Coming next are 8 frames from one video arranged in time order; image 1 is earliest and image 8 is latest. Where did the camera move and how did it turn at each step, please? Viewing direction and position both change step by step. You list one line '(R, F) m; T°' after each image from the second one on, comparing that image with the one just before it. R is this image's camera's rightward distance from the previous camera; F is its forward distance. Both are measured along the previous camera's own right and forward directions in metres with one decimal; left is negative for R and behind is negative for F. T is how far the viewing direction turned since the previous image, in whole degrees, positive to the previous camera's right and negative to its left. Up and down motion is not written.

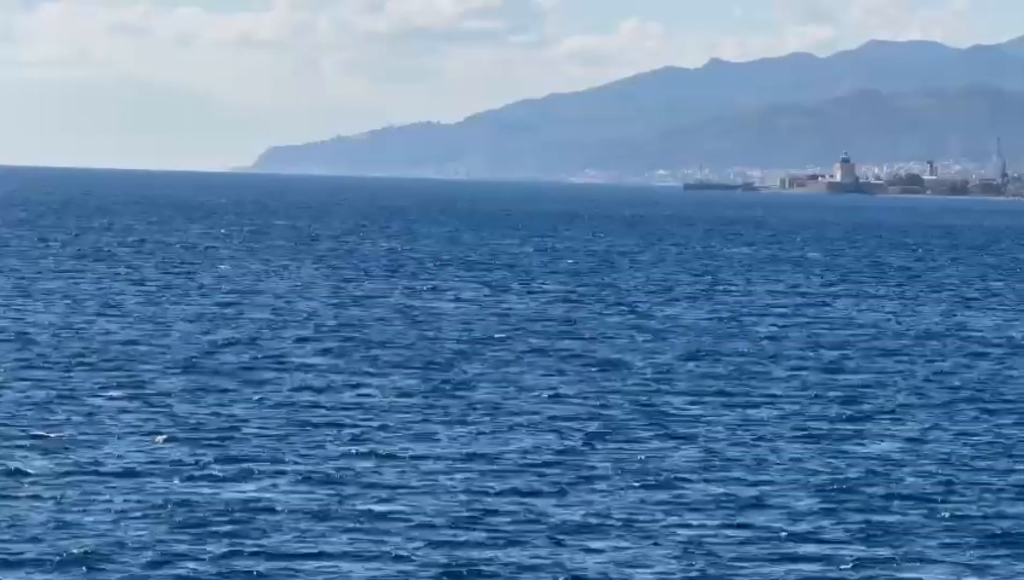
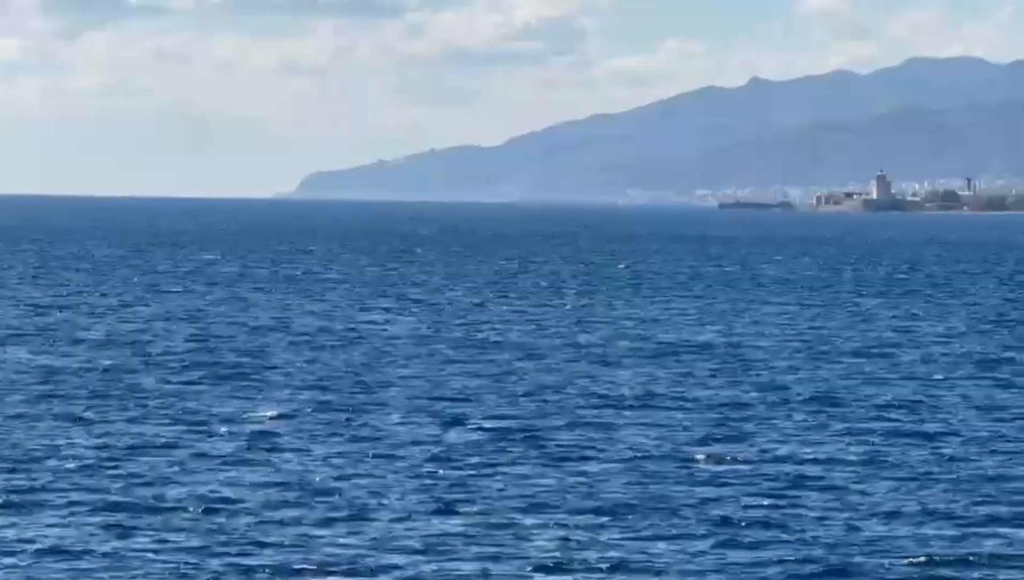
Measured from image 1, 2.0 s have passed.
(+1.7, -4.2) m; -1°
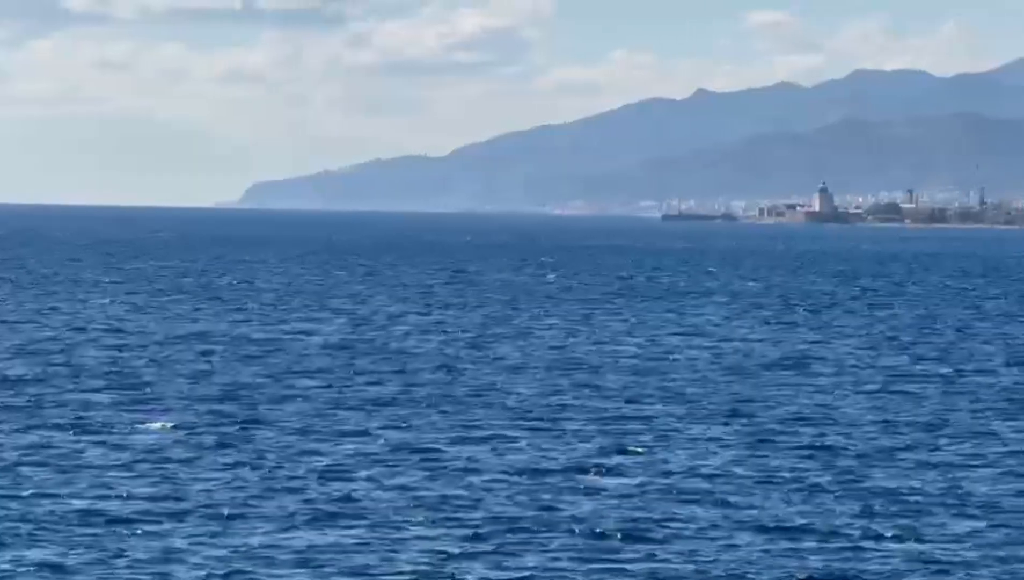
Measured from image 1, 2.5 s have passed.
(-0.5, -4.9) m; +1°
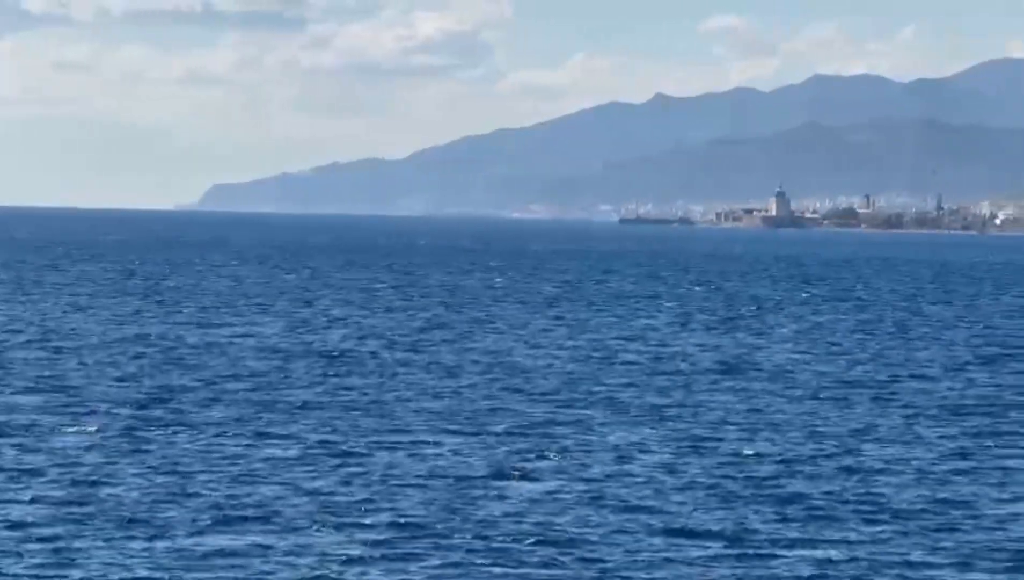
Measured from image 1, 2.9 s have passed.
(+0.6, +0.1) m; +1°
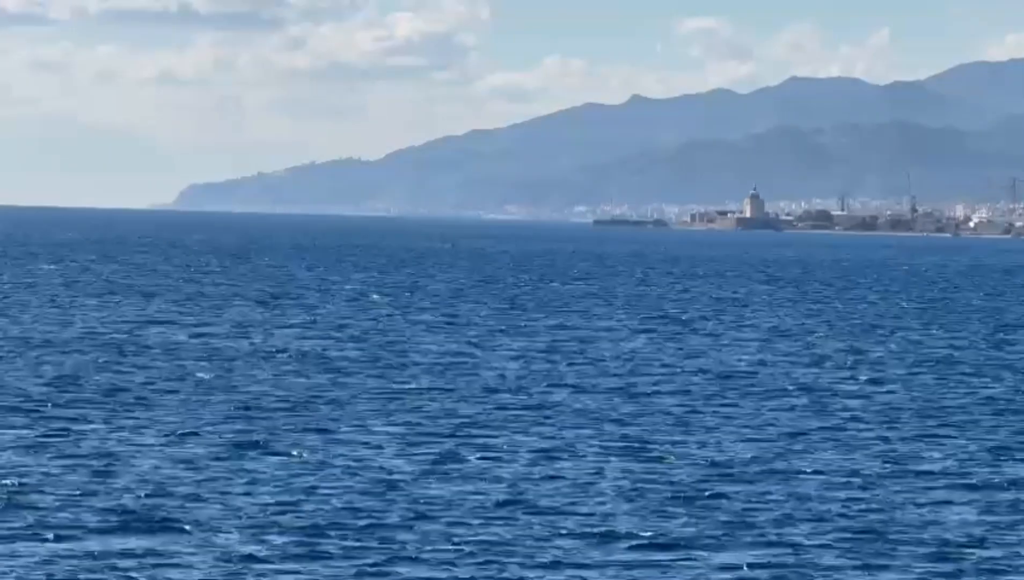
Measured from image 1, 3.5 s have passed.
(-2.2, -7.5) m; +1°
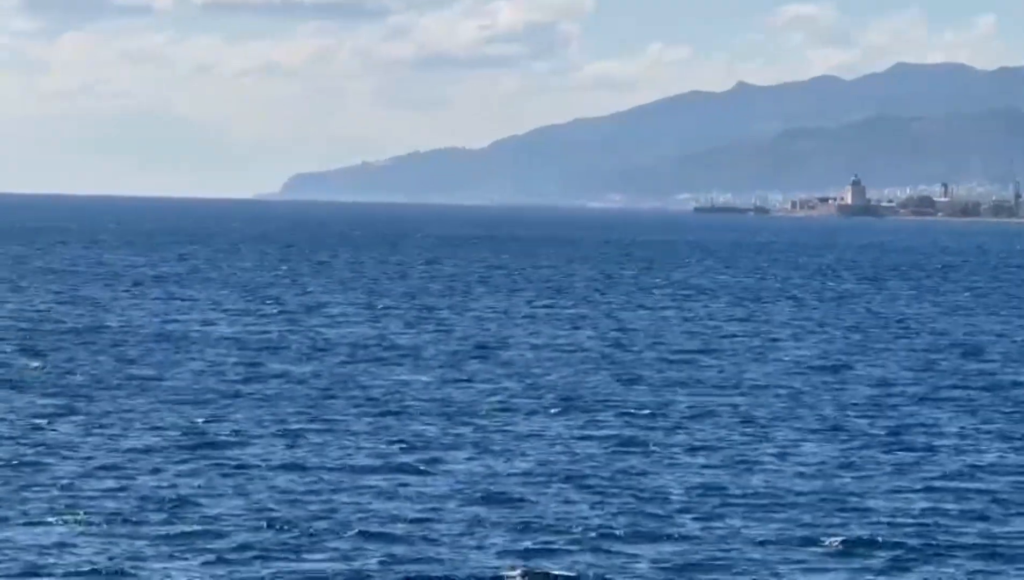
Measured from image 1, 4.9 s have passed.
(+1.6, +0.4) m; -2°
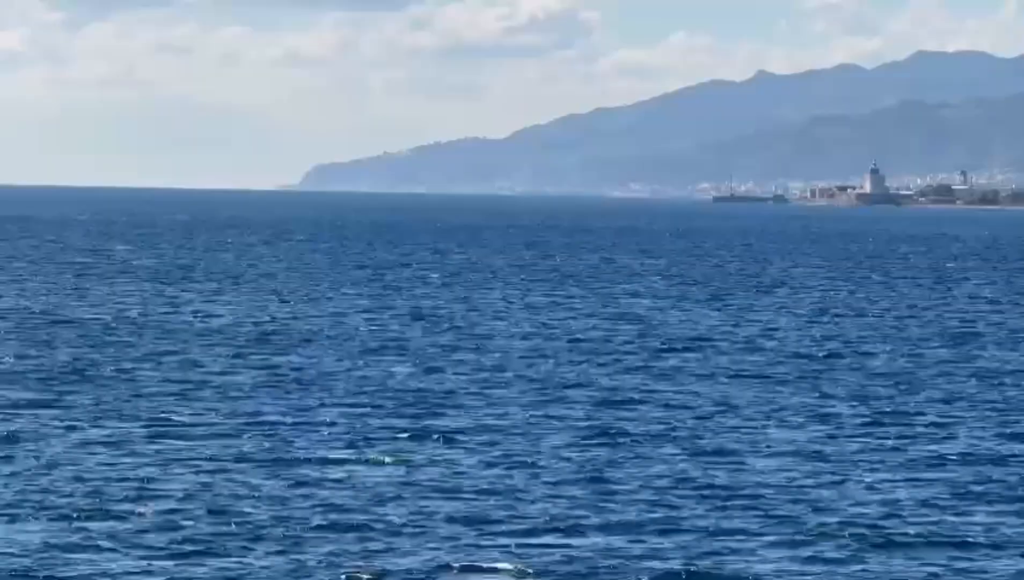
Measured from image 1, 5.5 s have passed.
(0.0, -4.1) m; 0°
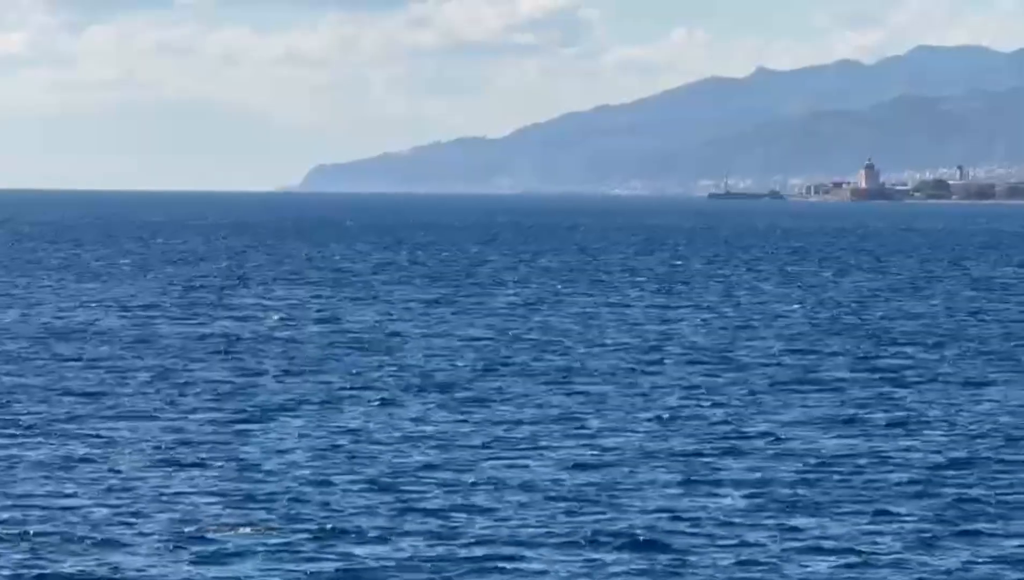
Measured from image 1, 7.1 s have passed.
(+1.3, +0.1) m; 0°
